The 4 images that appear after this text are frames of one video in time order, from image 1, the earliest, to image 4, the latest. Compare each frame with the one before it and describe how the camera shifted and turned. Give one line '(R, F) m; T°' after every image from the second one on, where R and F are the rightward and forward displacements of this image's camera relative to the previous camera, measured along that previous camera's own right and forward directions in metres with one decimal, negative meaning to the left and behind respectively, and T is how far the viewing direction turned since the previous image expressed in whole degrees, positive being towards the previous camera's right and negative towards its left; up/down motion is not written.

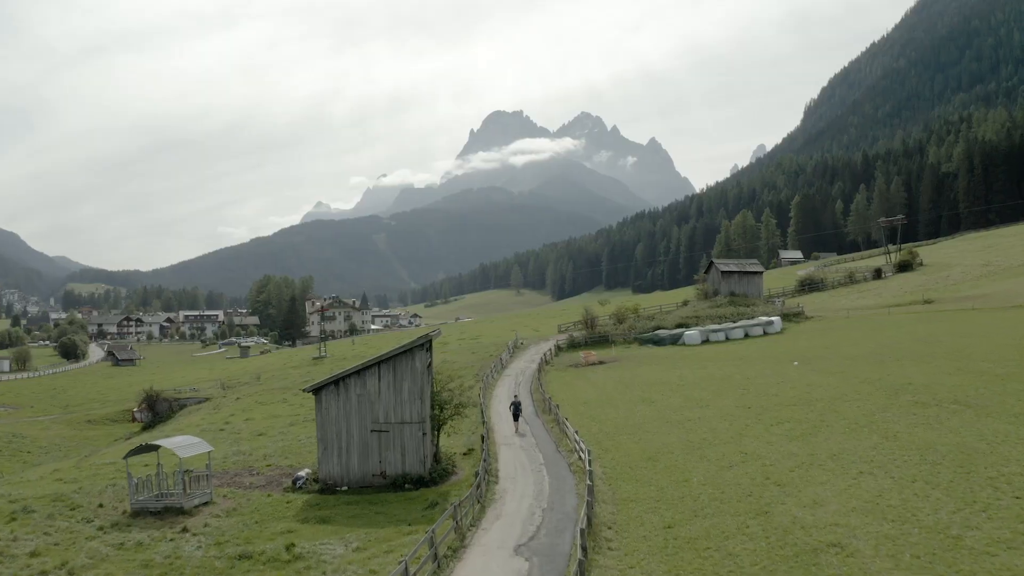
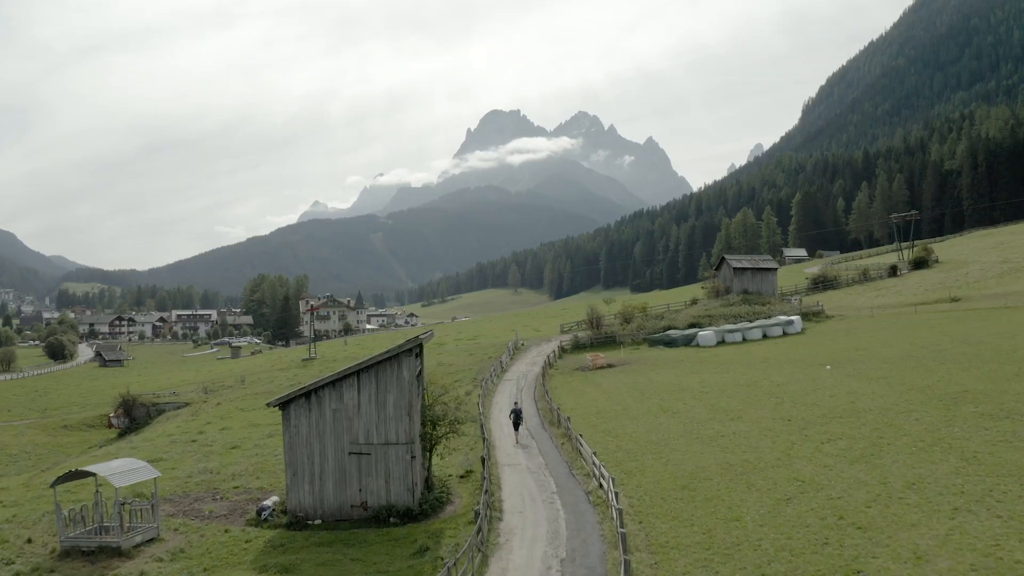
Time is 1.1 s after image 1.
(-0.4, +4.8) m; 0°
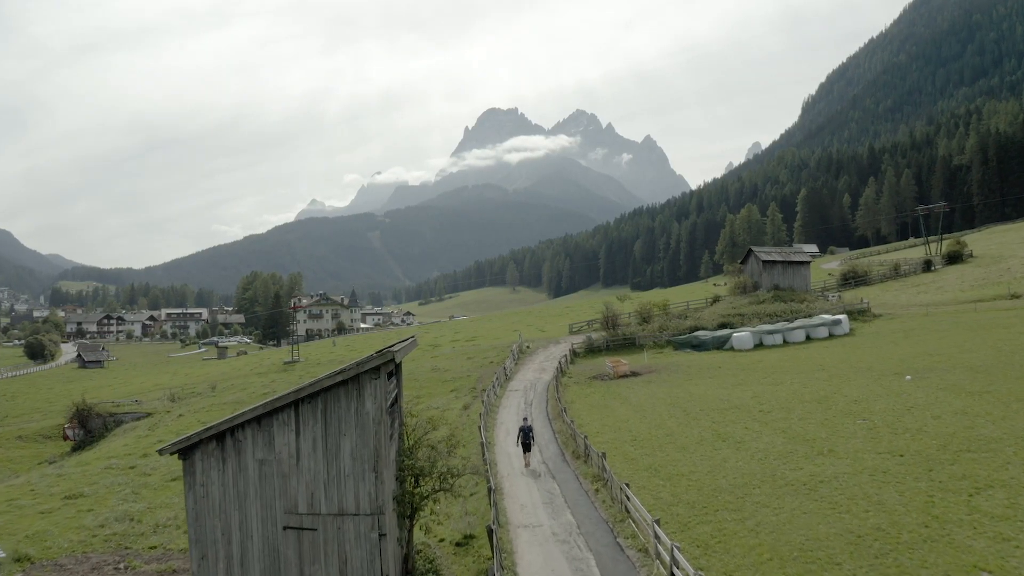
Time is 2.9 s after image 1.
(-0.7, +8.3) m; 0°
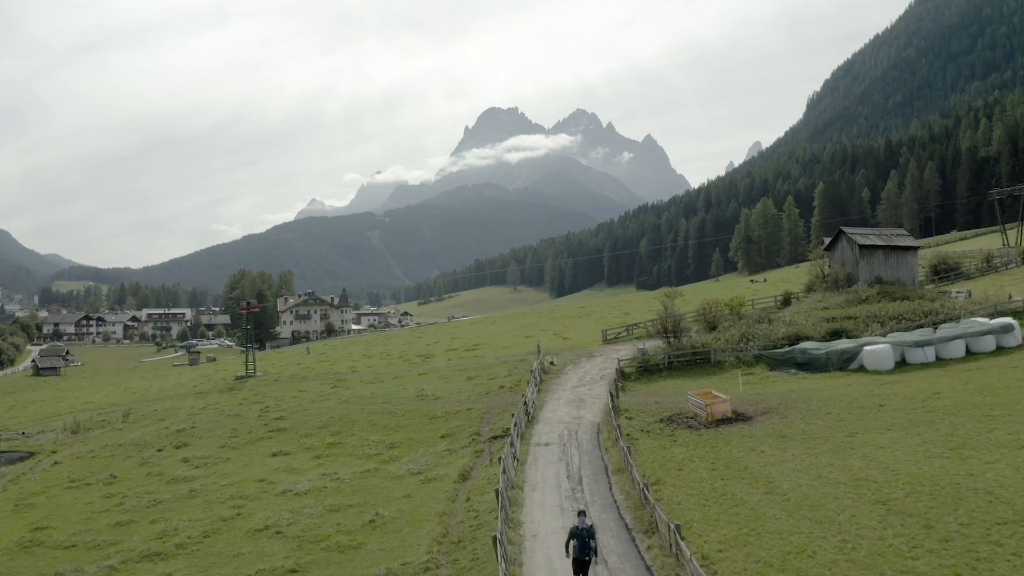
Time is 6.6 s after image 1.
(-1.3, +17.4) m; 0°
